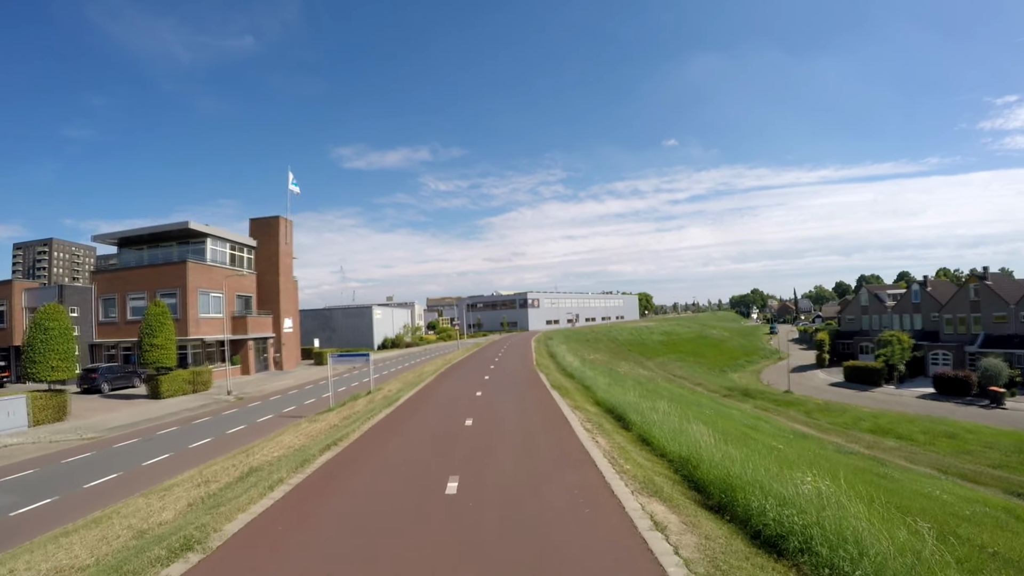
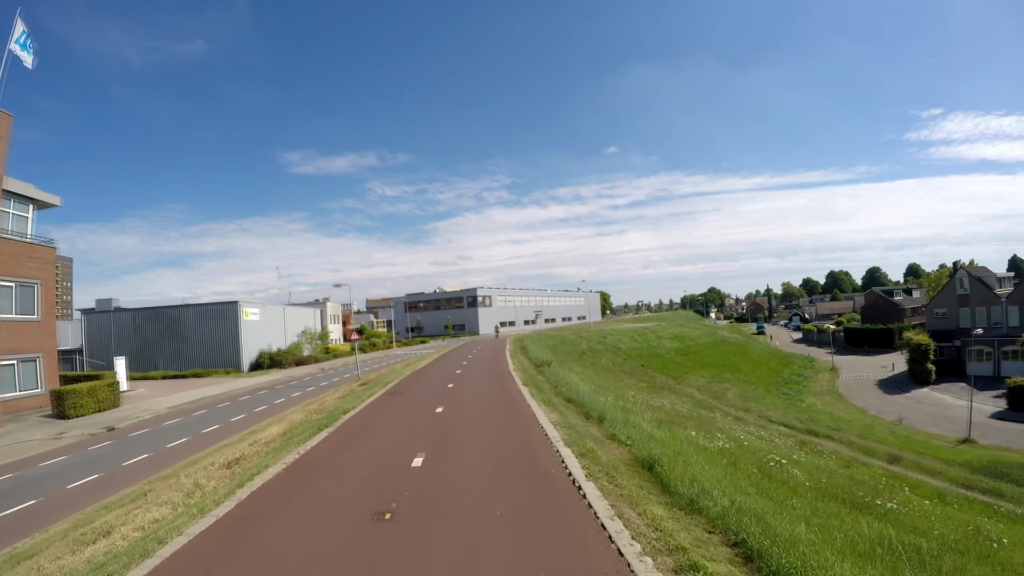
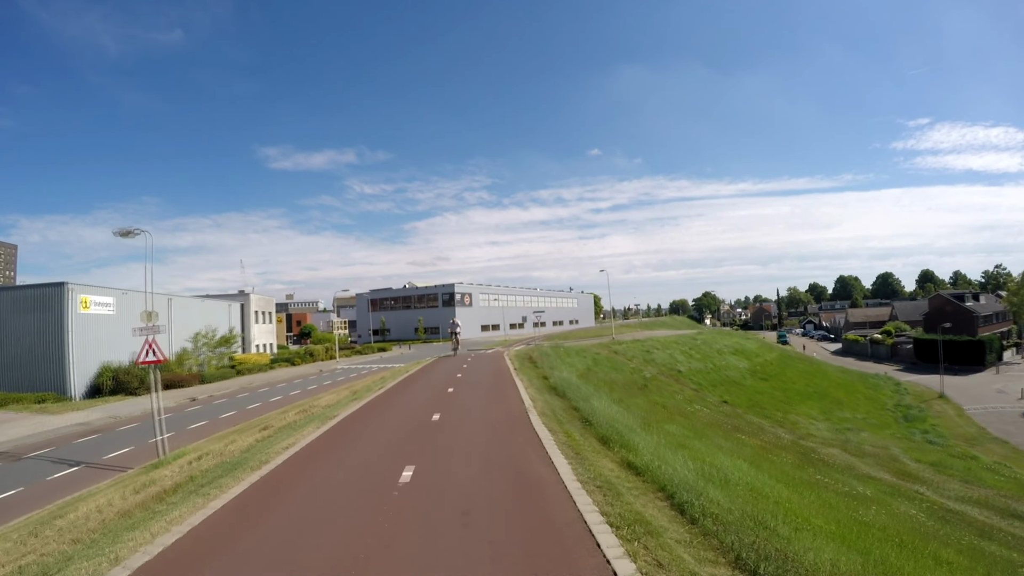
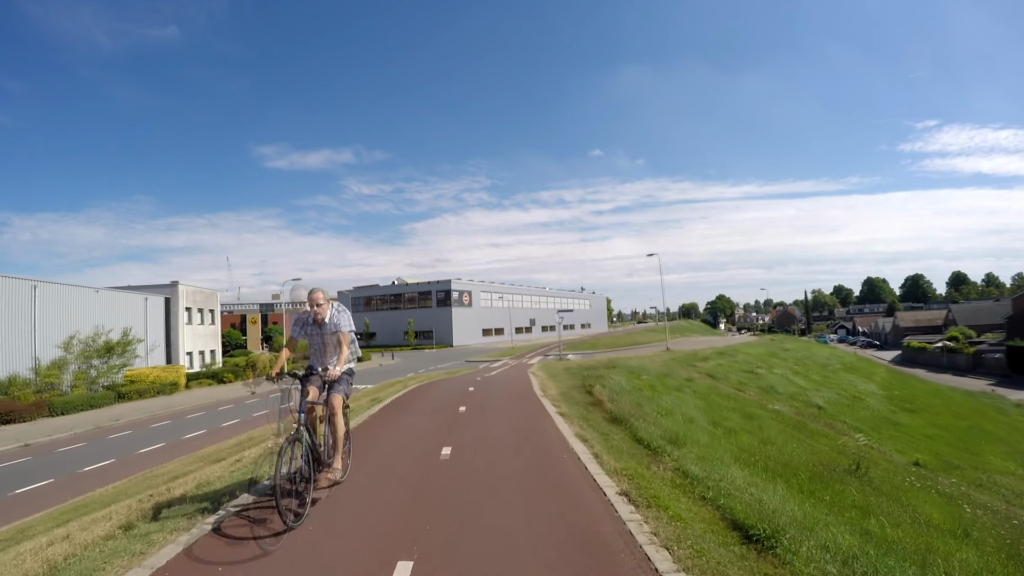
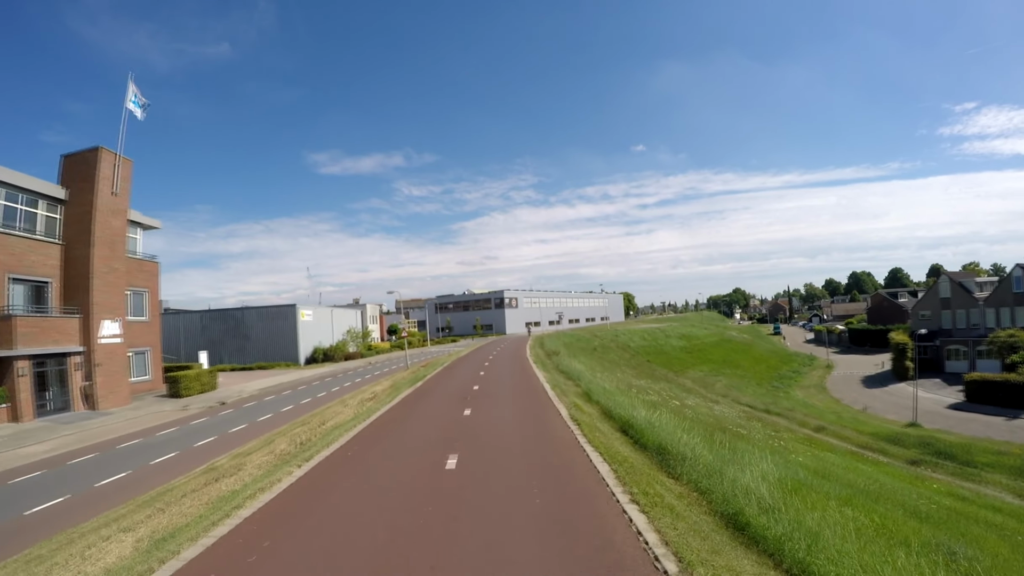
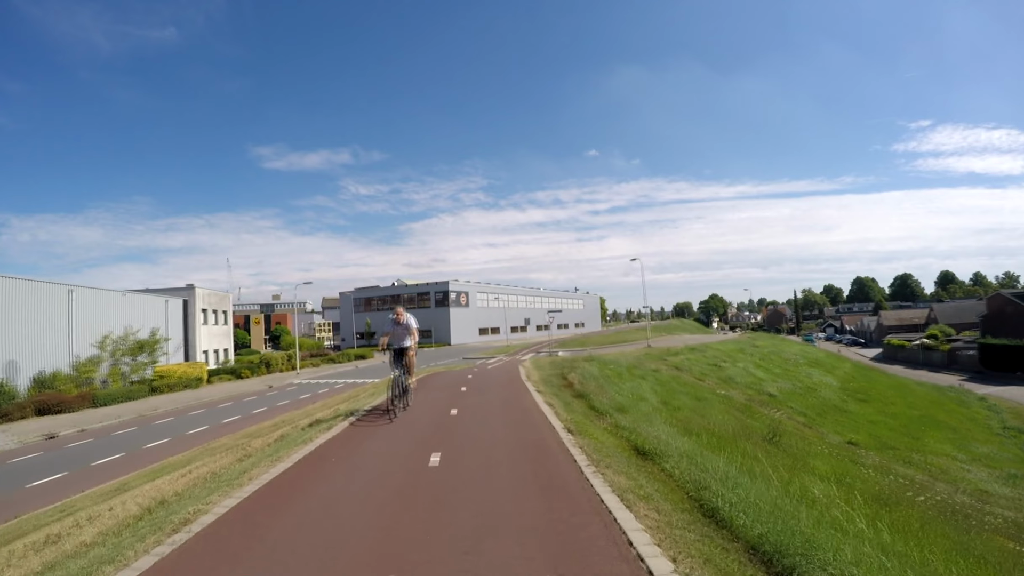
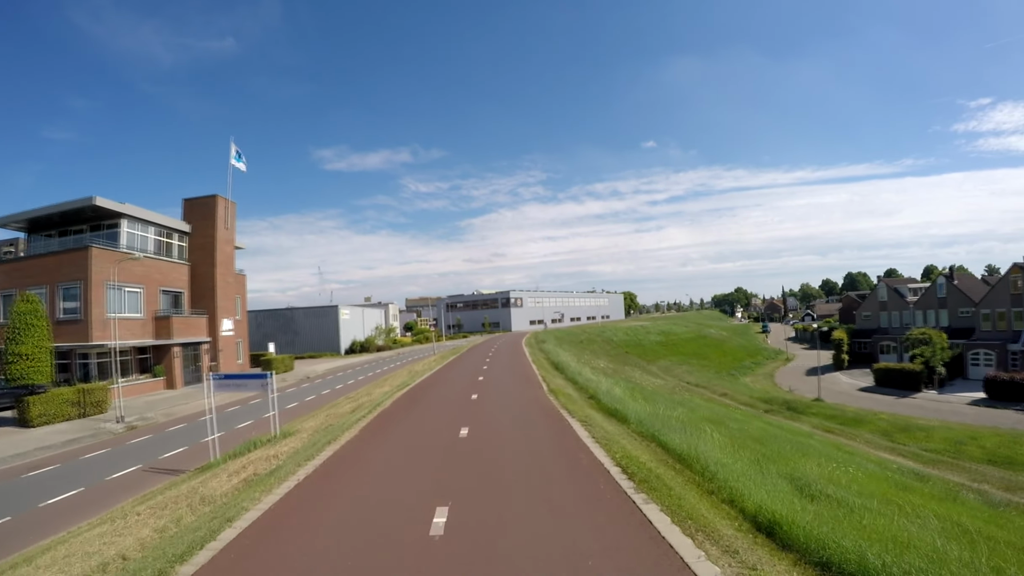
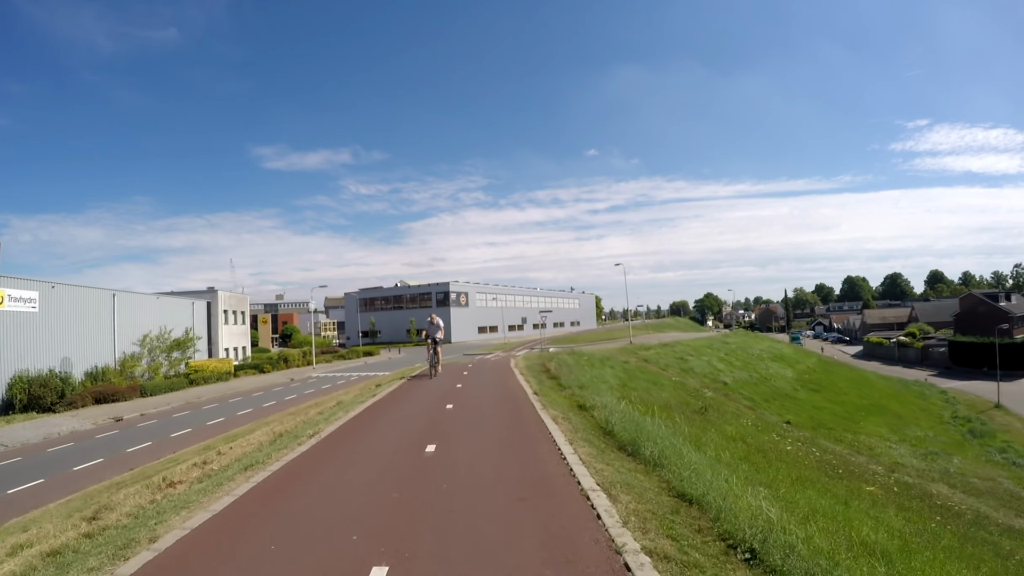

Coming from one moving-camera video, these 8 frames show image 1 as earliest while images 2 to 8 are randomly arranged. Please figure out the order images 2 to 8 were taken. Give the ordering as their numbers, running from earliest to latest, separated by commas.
7, 5, 2, 3, 8, 6, 4
